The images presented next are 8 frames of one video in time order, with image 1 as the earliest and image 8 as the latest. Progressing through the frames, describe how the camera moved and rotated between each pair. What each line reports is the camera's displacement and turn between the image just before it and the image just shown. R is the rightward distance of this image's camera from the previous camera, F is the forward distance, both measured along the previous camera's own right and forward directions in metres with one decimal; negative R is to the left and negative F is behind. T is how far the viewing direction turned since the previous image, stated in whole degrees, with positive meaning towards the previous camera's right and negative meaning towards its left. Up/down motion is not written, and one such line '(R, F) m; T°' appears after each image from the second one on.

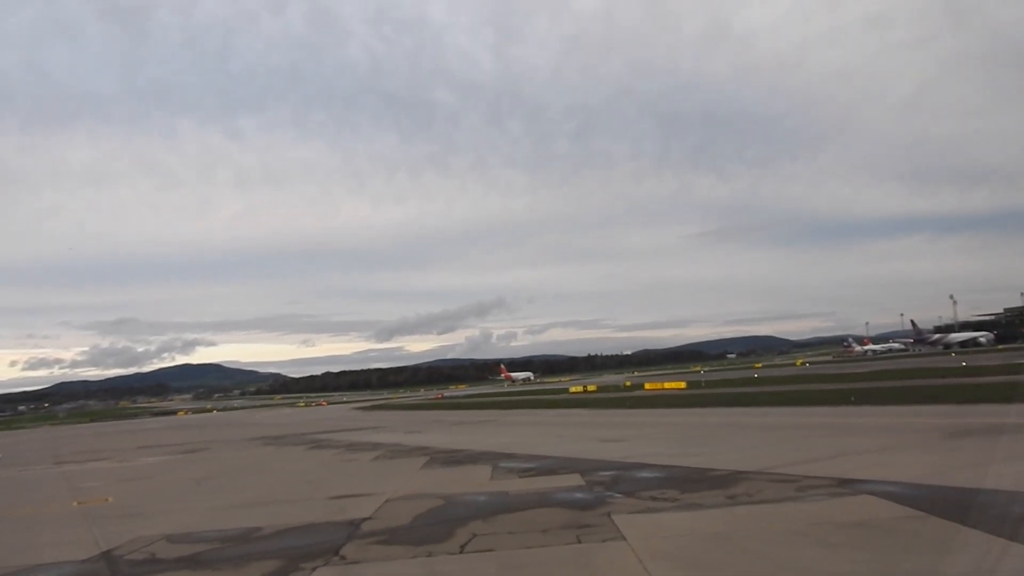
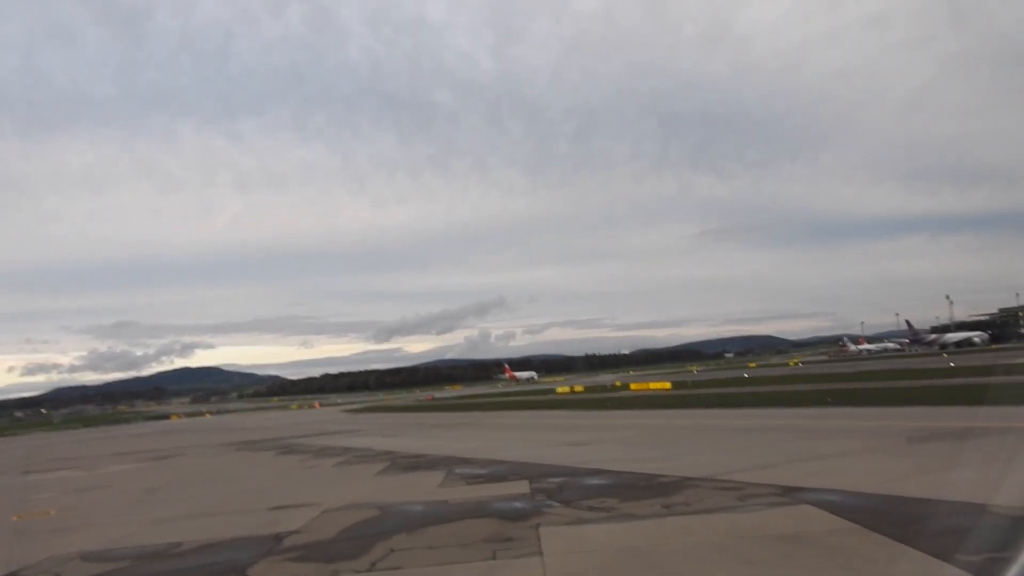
(+0.9, +0.4) m; 0°
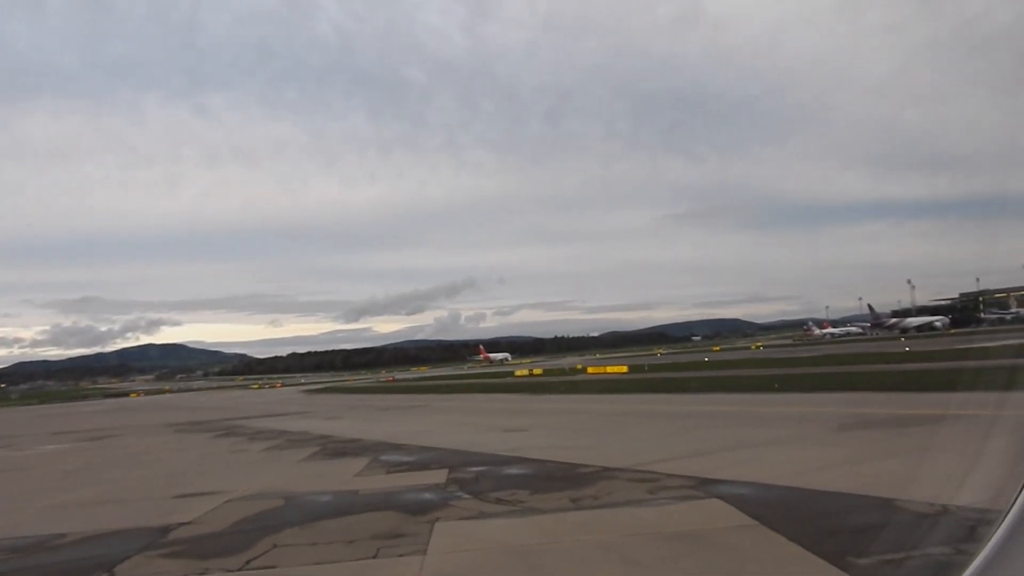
(+0.8, +0.5) m; +2°
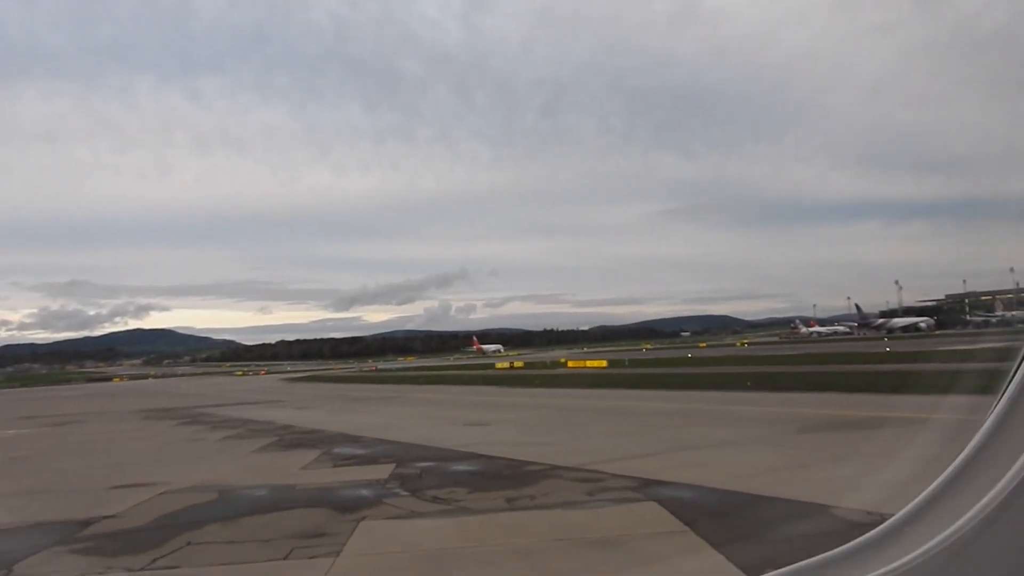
(+0.6, +0.3) m; +1°
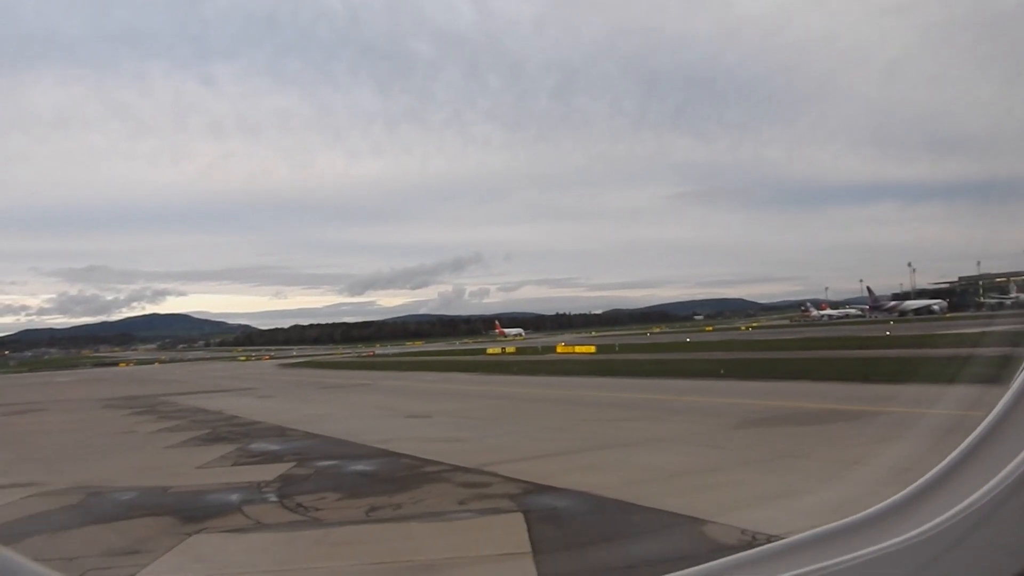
(+1.6, +1.0) m; -1°
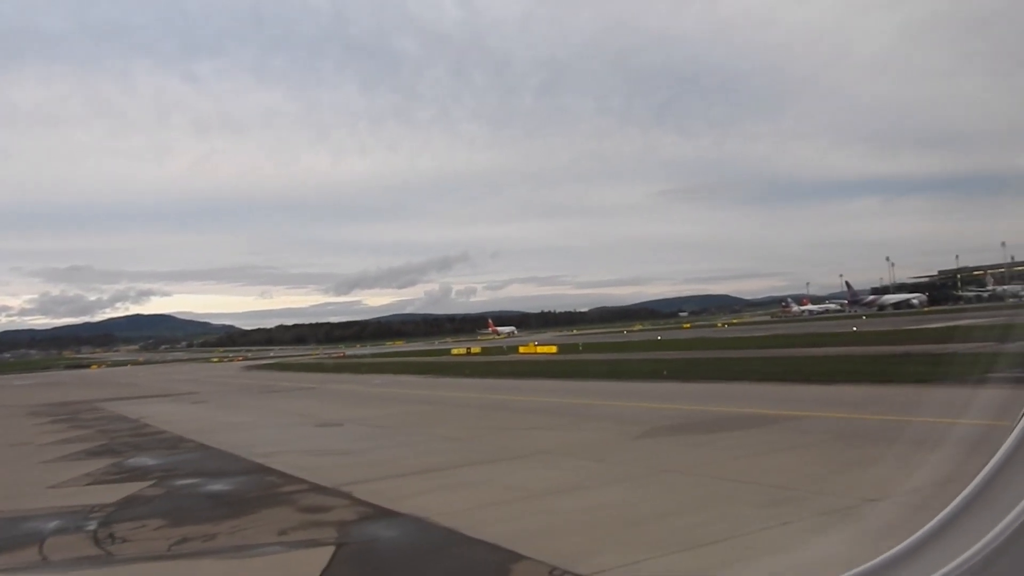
(+1.5, +0.9) m; +1°
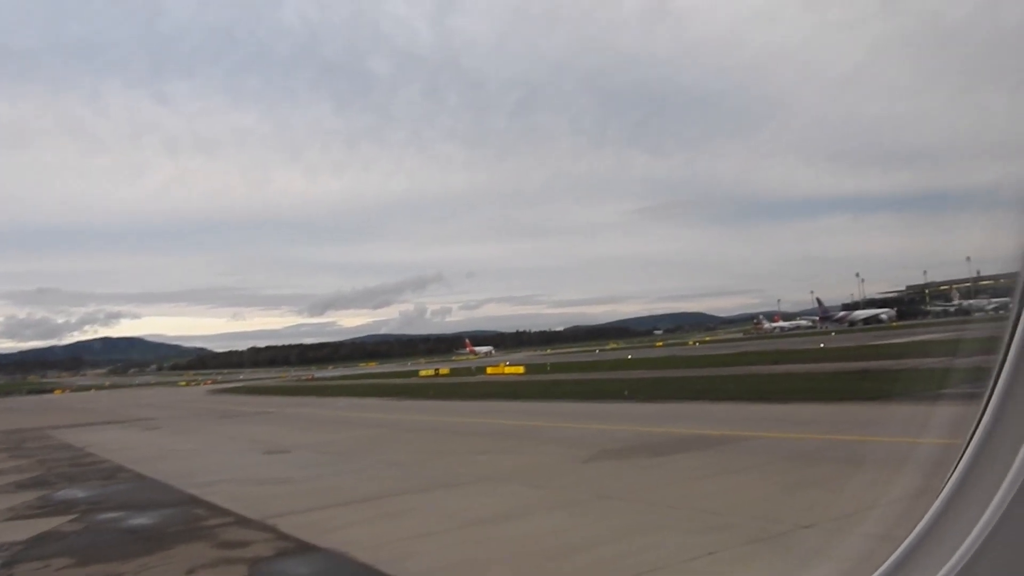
(+0.5, +0.3) m; +2°
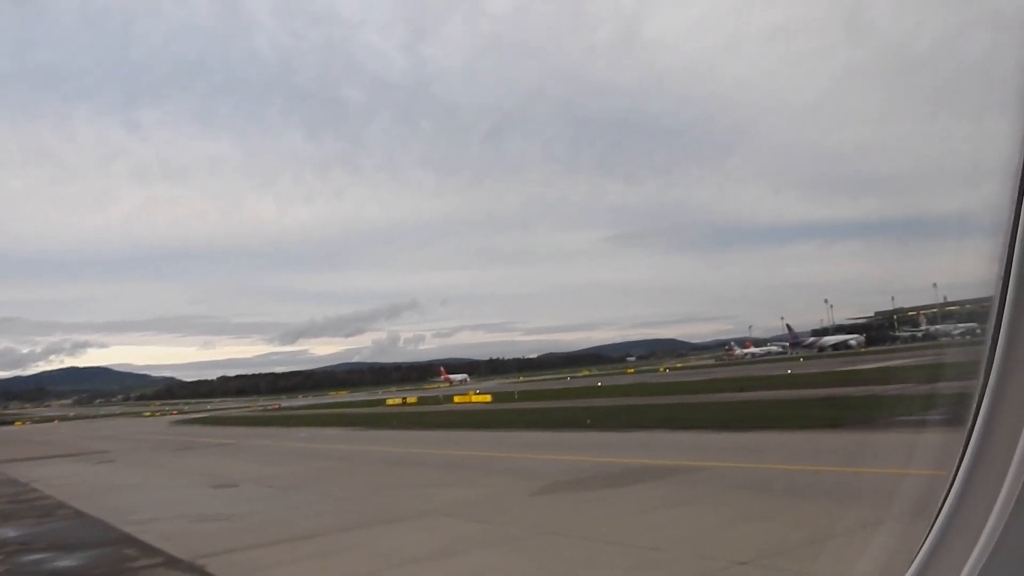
(+0.4, +0.2) m; +2°
